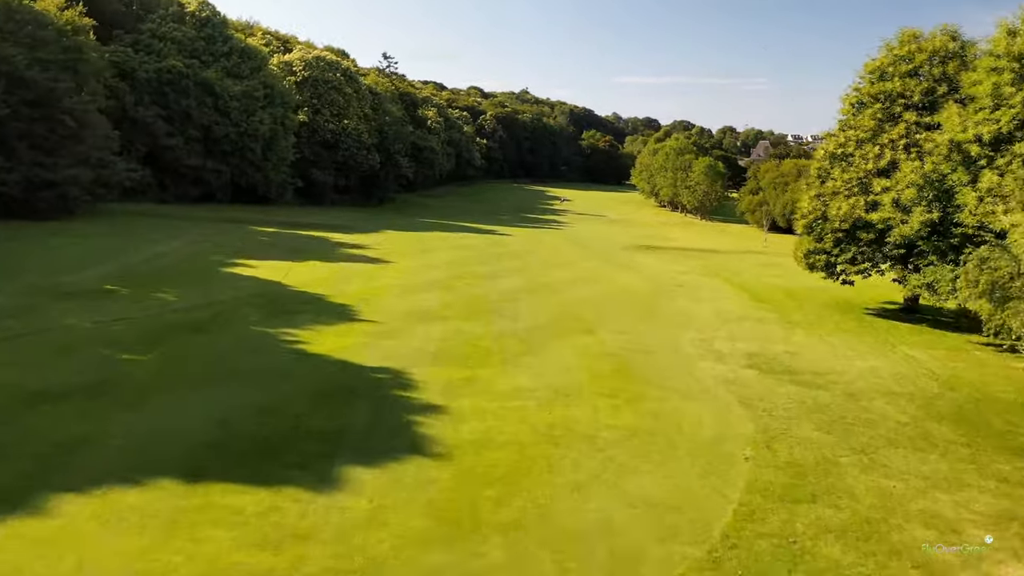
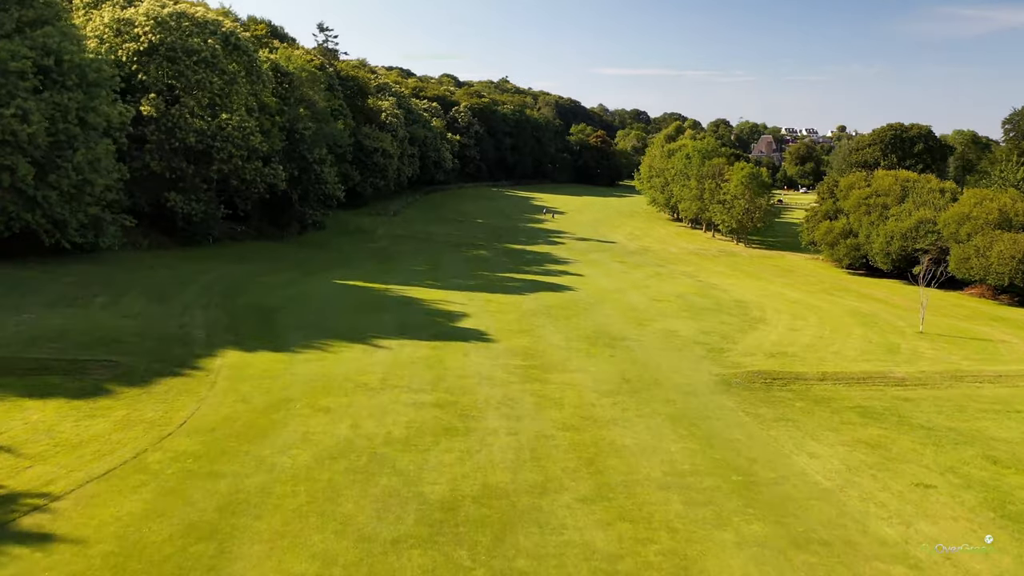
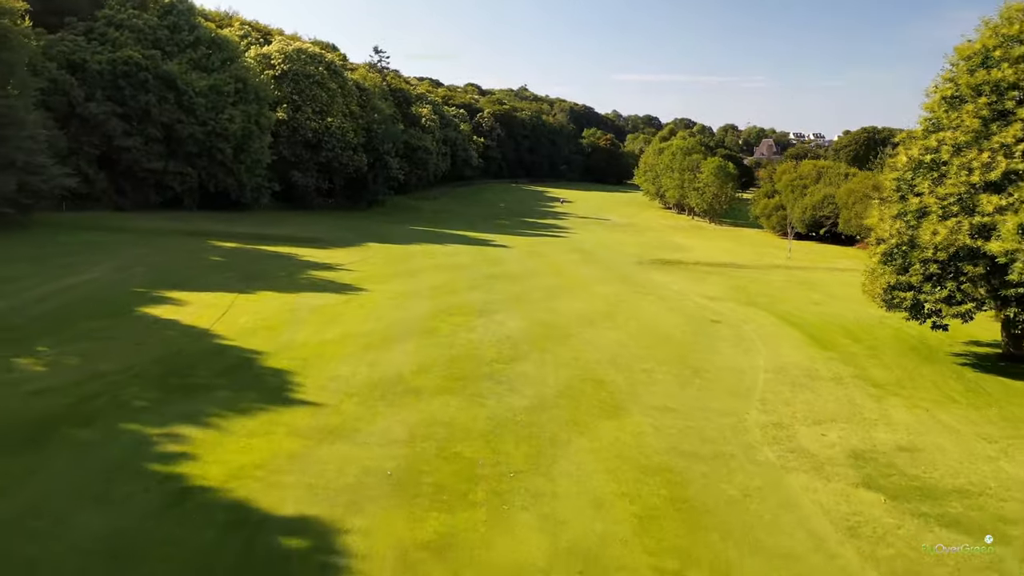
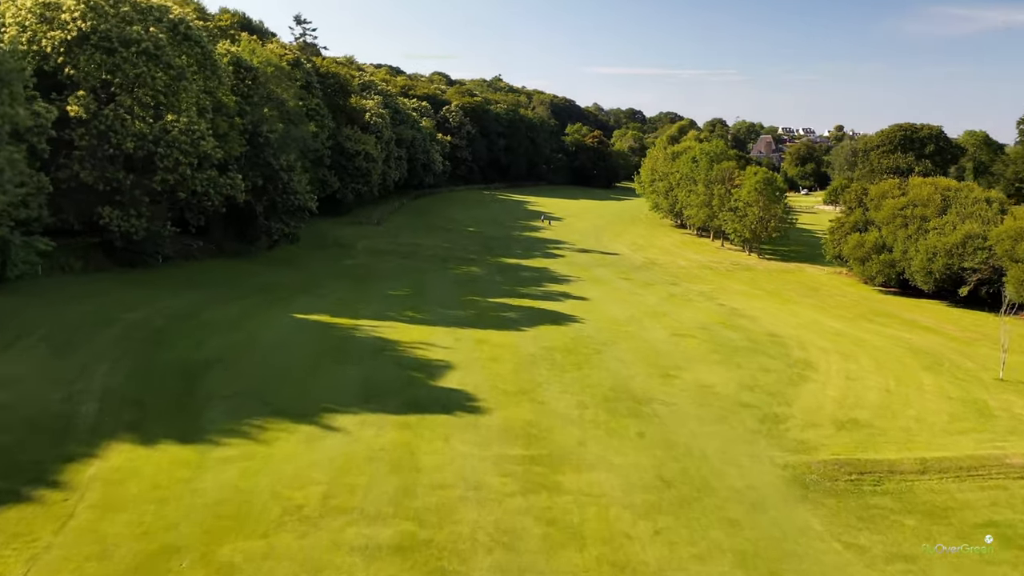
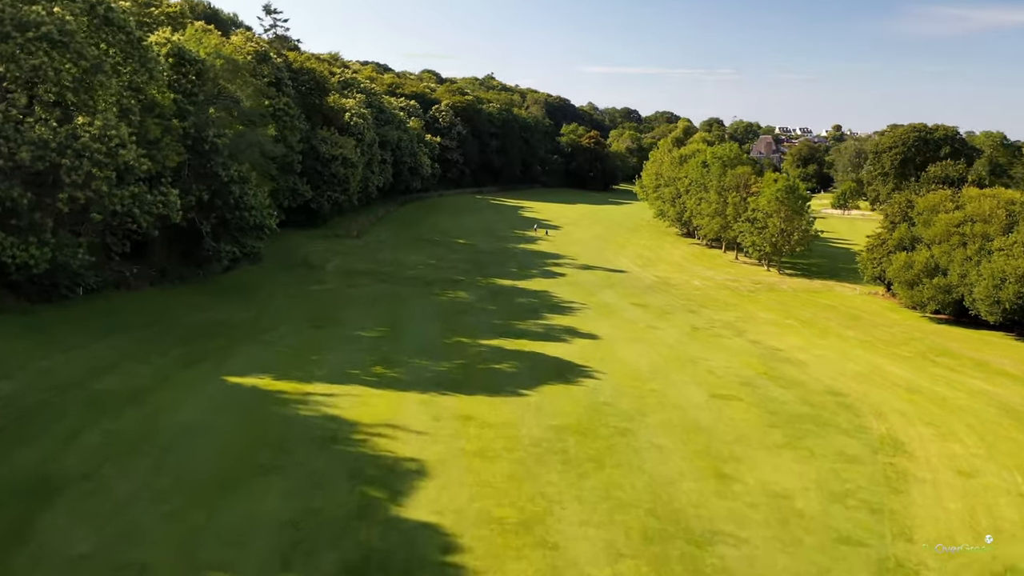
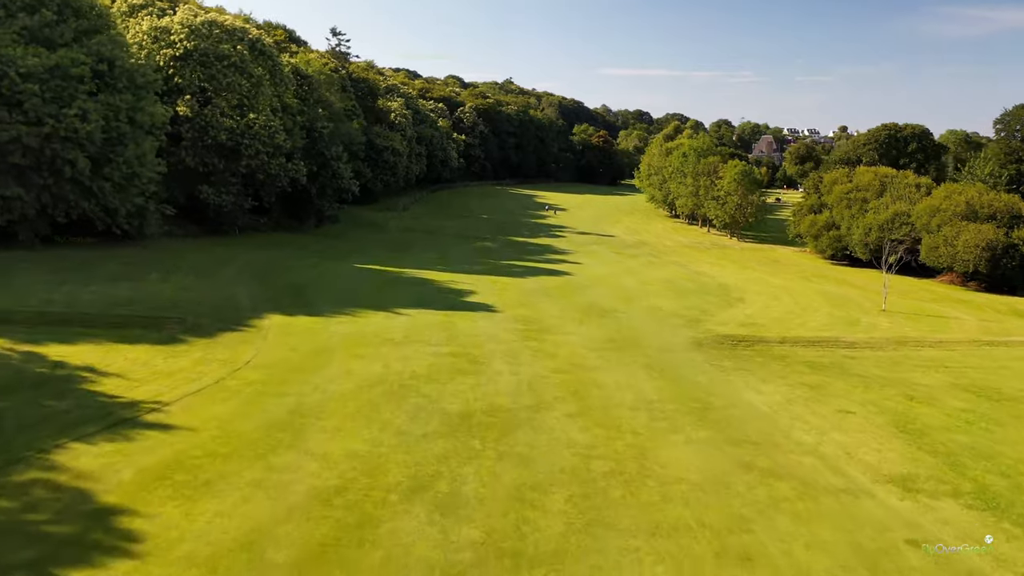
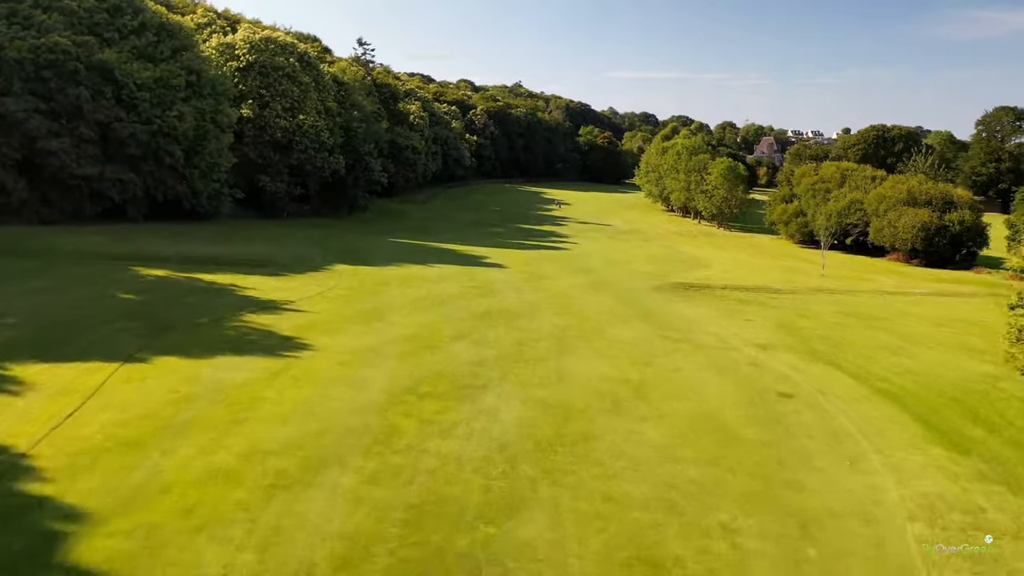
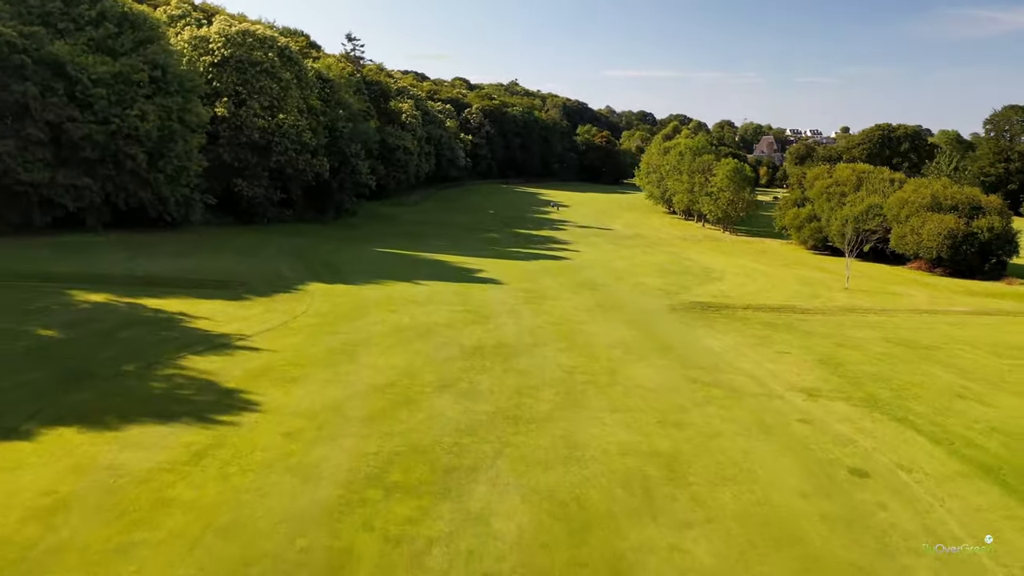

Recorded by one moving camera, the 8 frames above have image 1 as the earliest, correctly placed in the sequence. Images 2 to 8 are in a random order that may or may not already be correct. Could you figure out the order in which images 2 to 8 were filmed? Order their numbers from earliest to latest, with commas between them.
3, 7, 8, 6, 2, 4, 5
